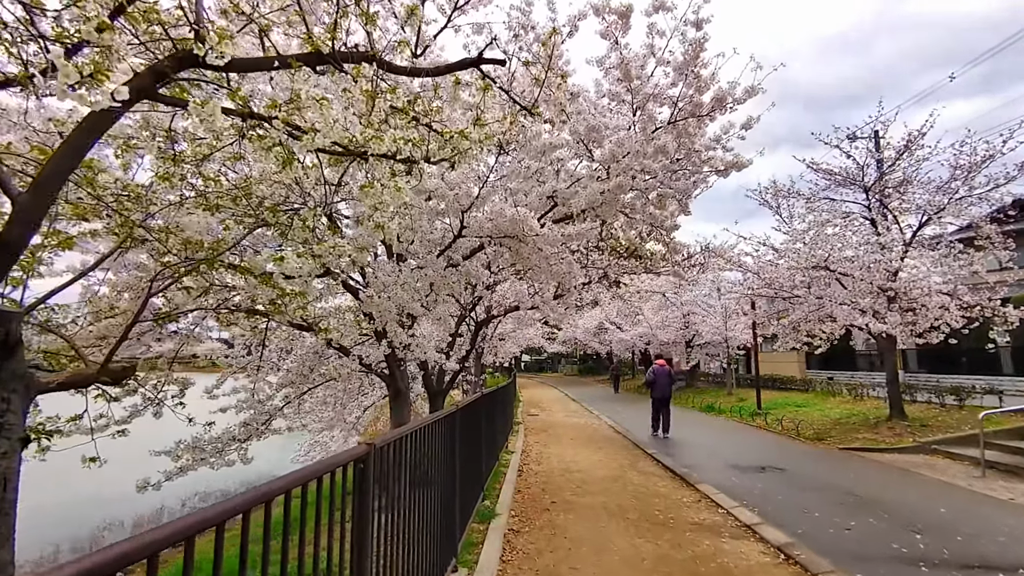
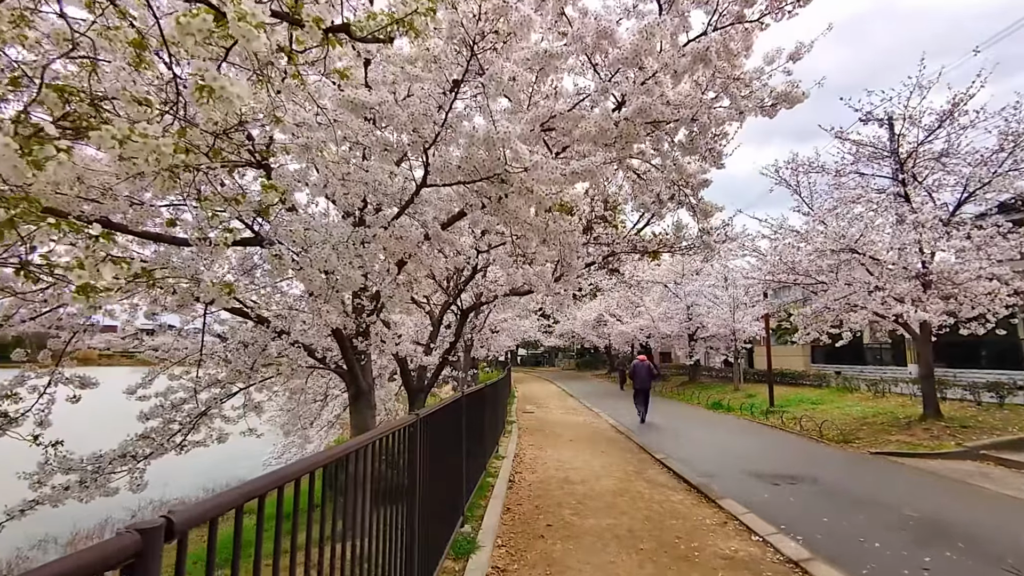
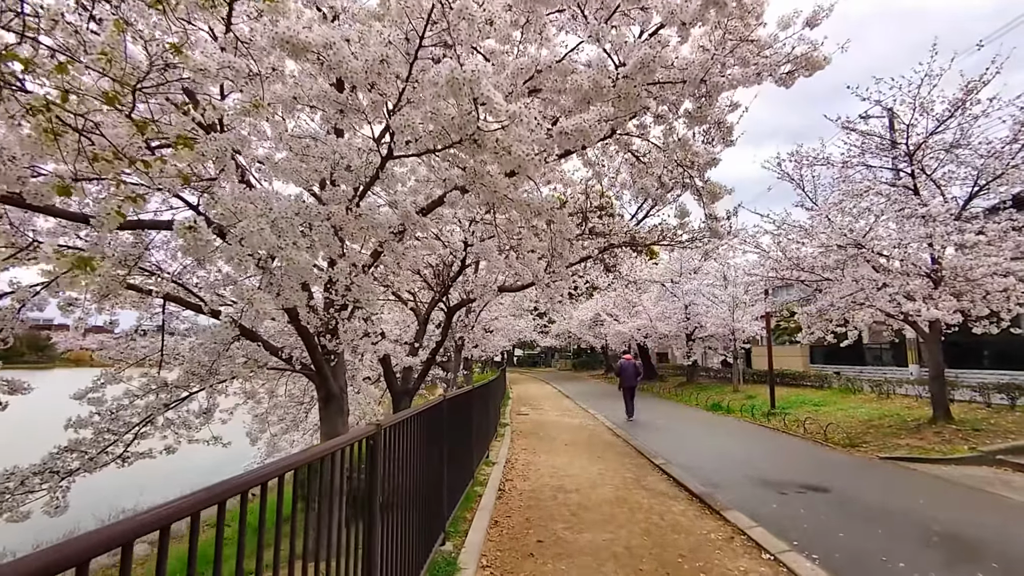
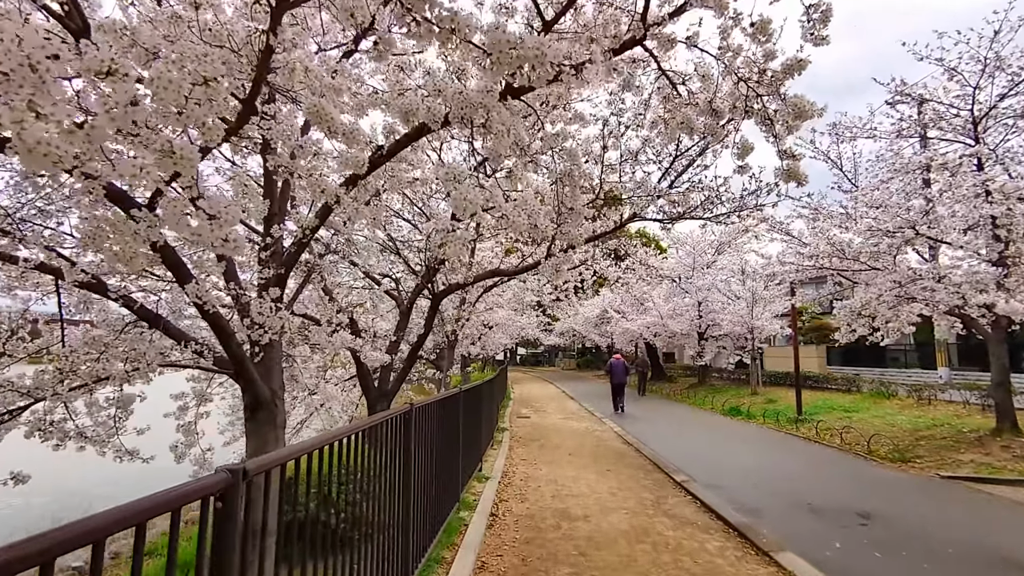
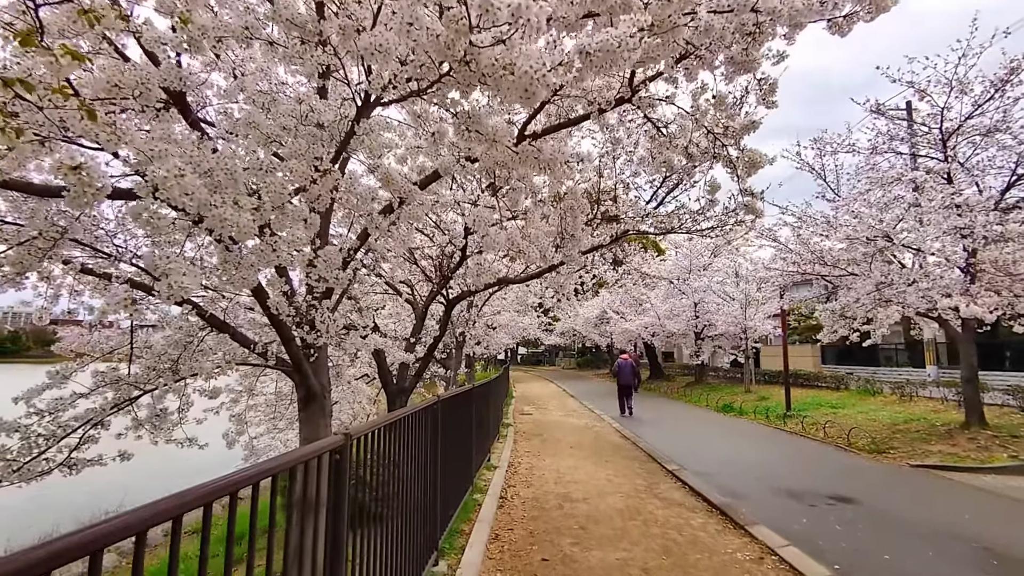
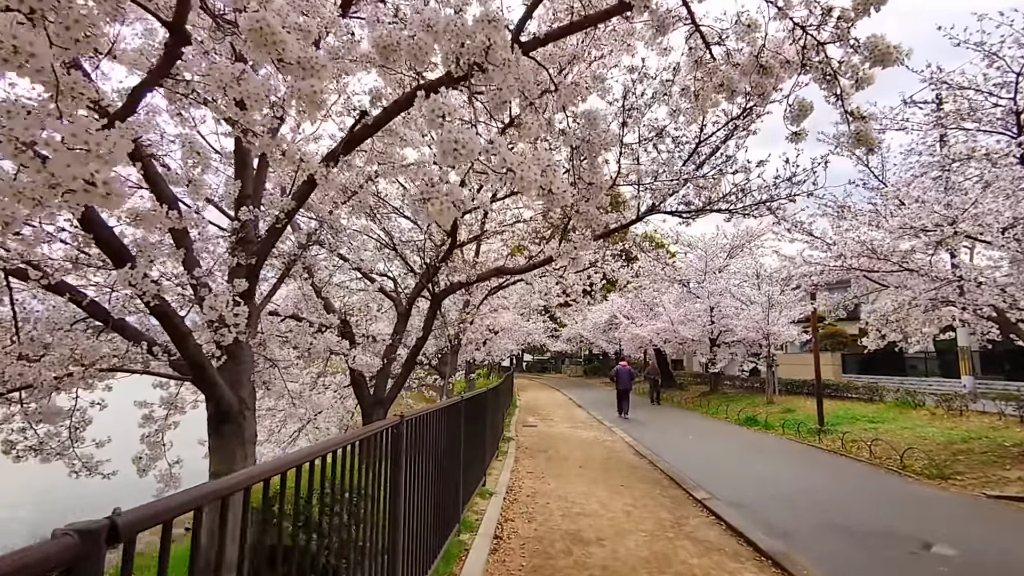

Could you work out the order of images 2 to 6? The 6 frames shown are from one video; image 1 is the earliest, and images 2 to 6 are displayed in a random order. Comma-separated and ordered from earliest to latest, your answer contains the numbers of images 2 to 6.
2, 3, 5, 4, 6
